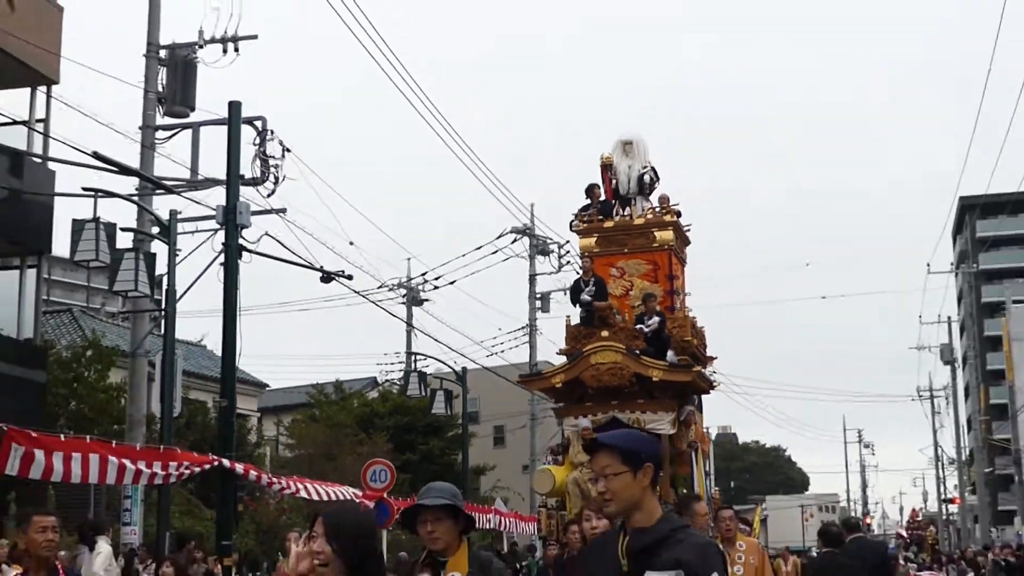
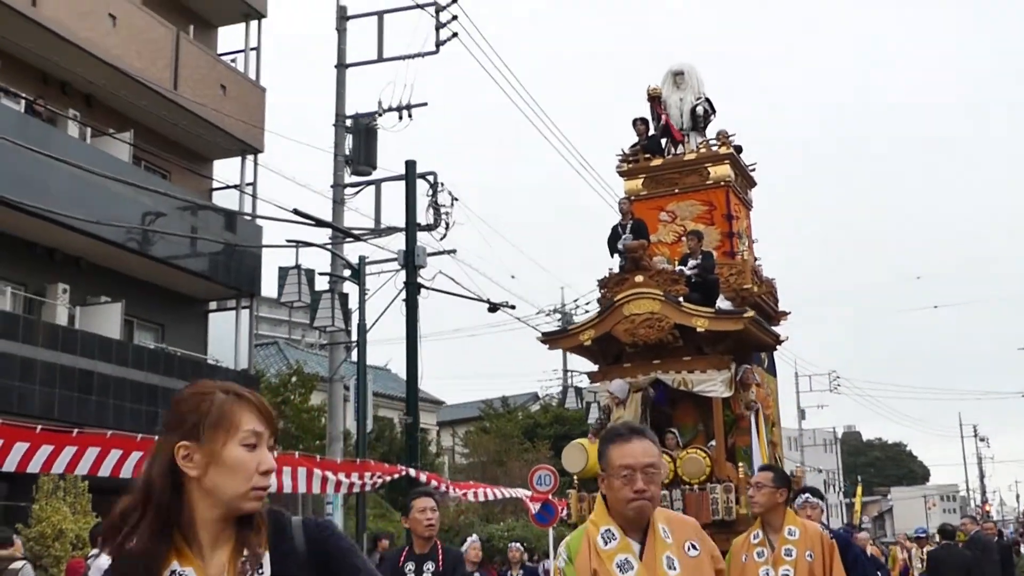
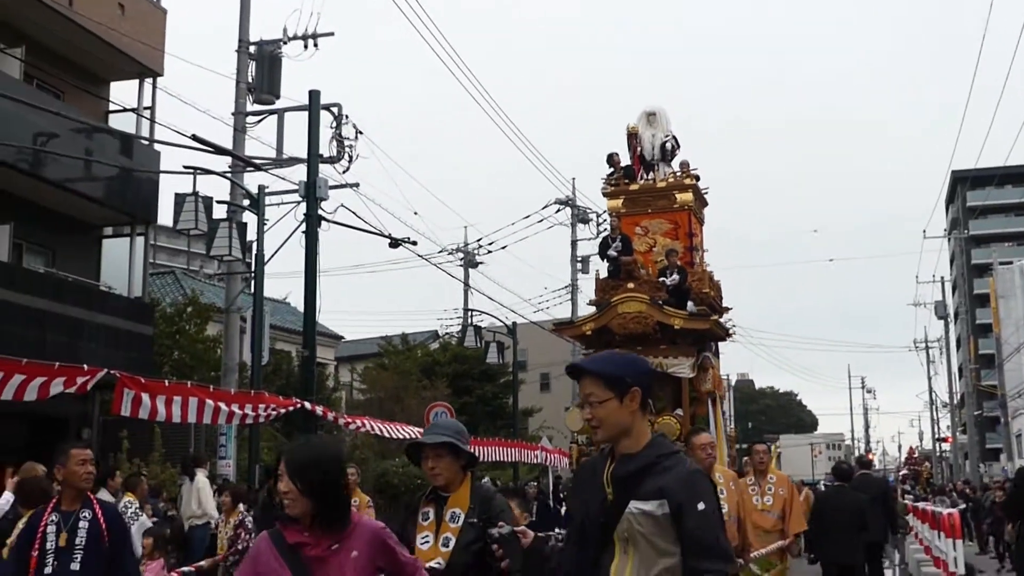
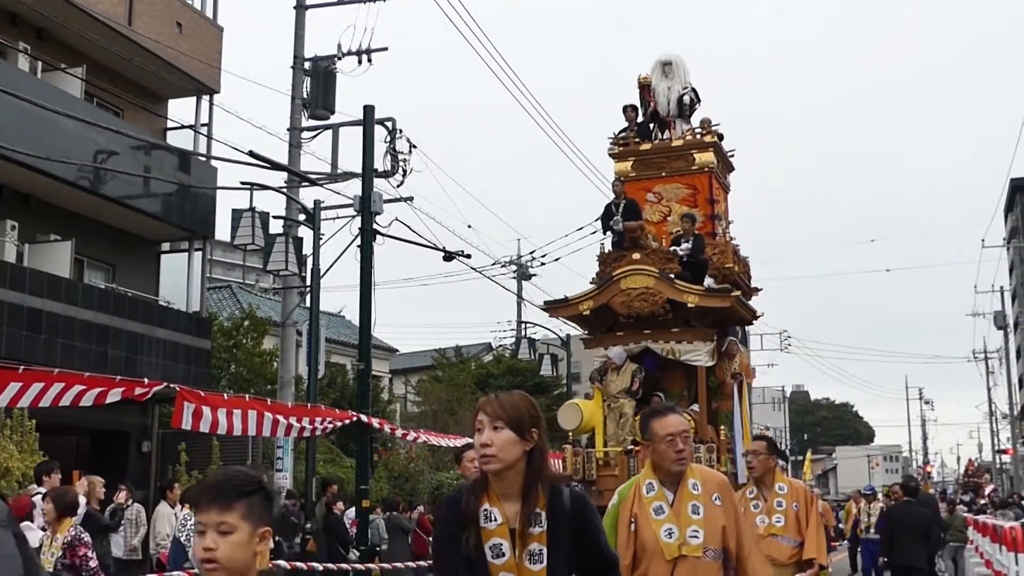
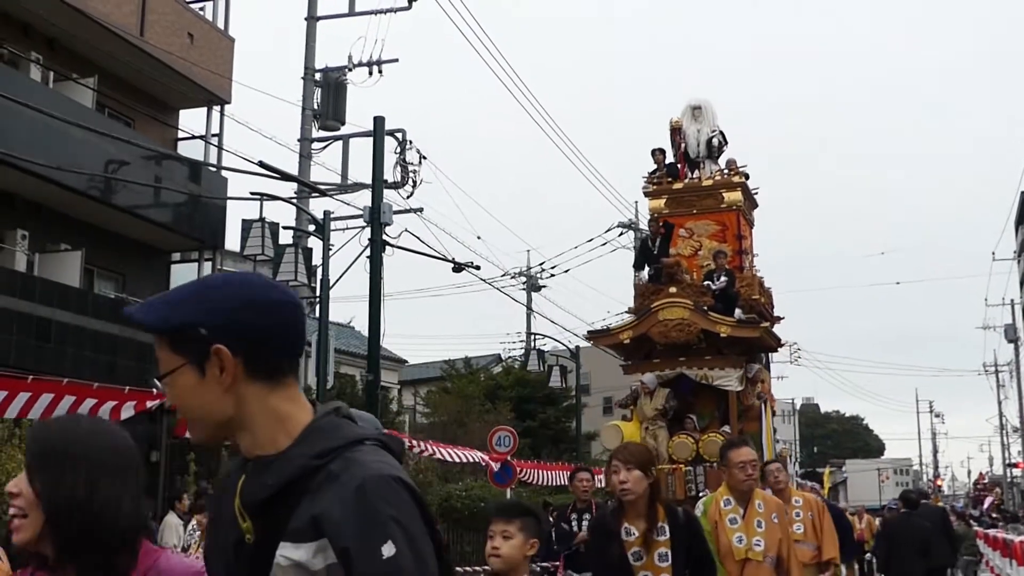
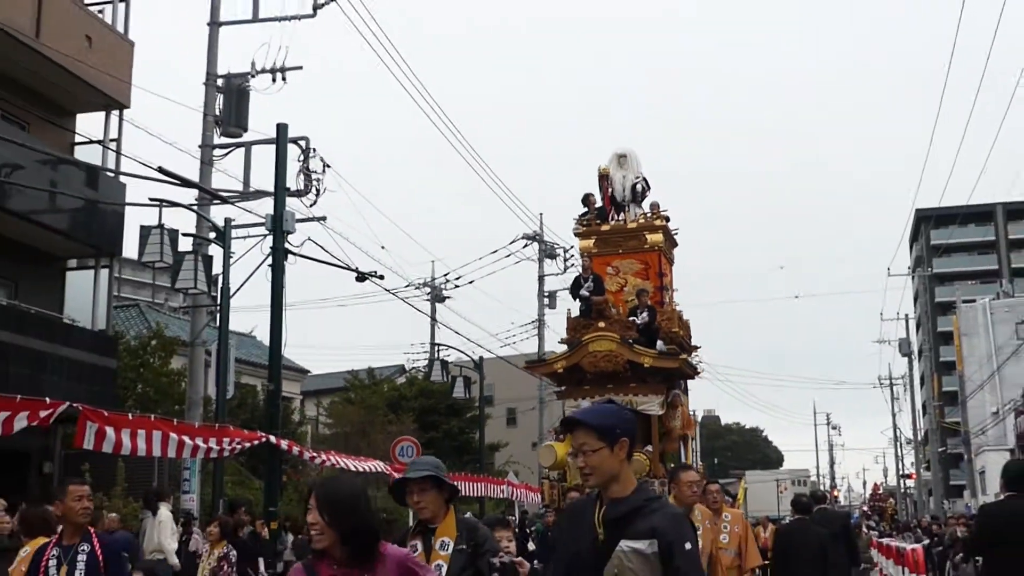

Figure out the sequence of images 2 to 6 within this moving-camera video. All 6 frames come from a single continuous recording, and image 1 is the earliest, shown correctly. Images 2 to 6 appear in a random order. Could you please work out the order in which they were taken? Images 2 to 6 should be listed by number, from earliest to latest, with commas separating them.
6, 3, 5, 4, 2
